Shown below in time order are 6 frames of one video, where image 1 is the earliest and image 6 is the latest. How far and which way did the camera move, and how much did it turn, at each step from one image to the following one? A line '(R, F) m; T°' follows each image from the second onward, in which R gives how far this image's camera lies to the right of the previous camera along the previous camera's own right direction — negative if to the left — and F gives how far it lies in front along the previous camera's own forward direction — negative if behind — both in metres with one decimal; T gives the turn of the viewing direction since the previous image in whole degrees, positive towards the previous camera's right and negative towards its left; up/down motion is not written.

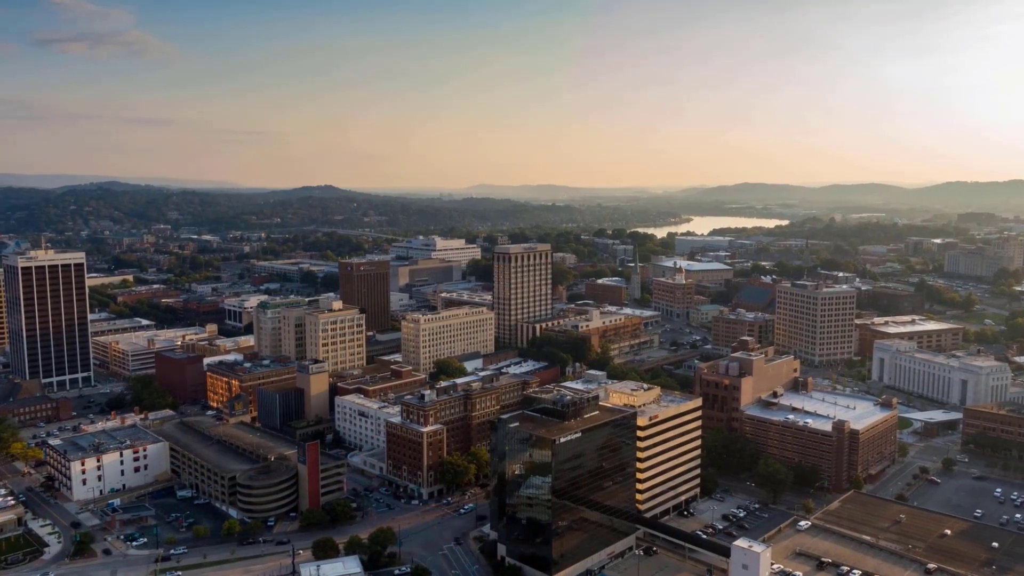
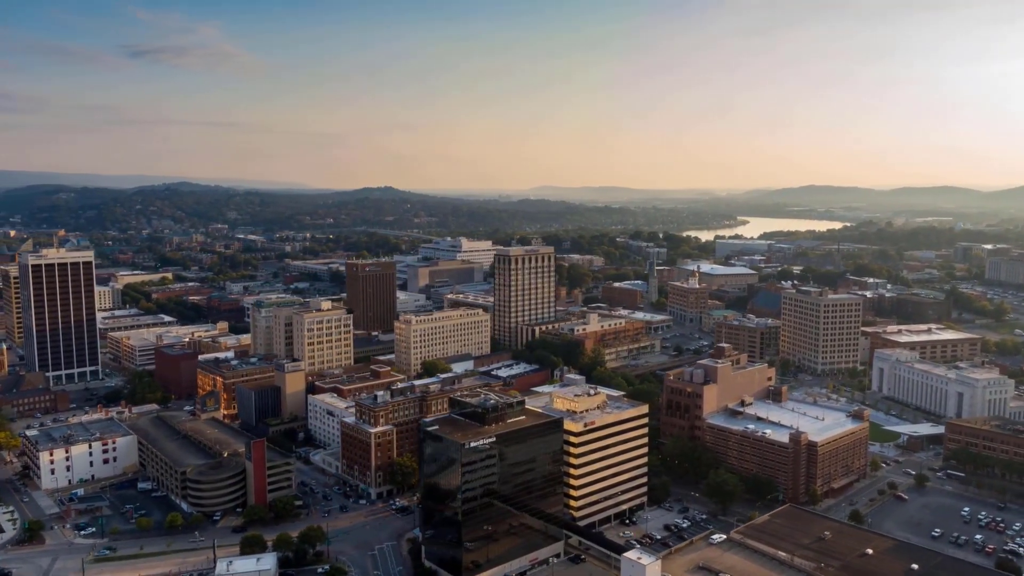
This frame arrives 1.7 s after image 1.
(+6.2, +0.4) m; -4°
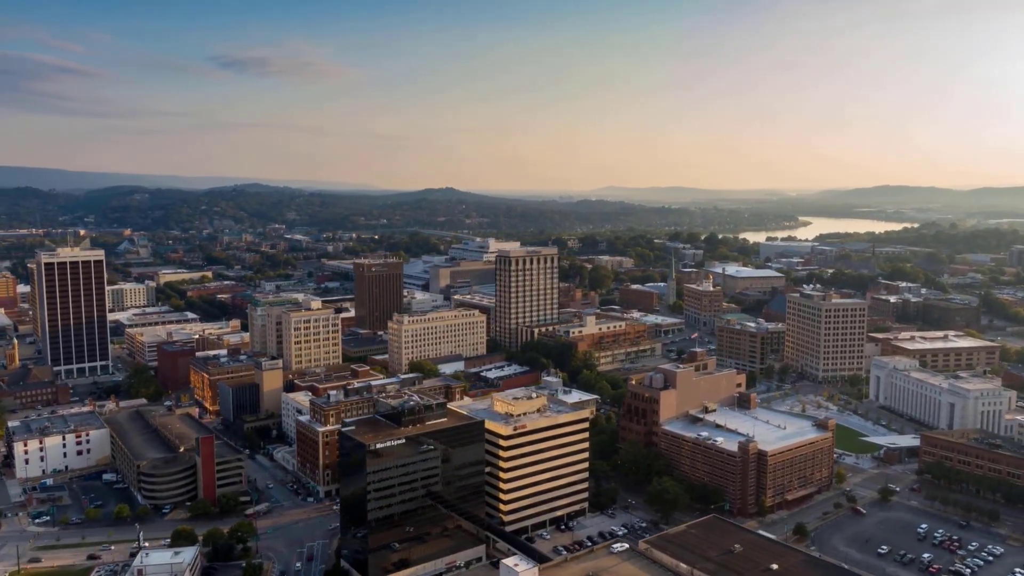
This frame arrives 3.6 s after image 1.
(+6.6, +0.5) m; -5°
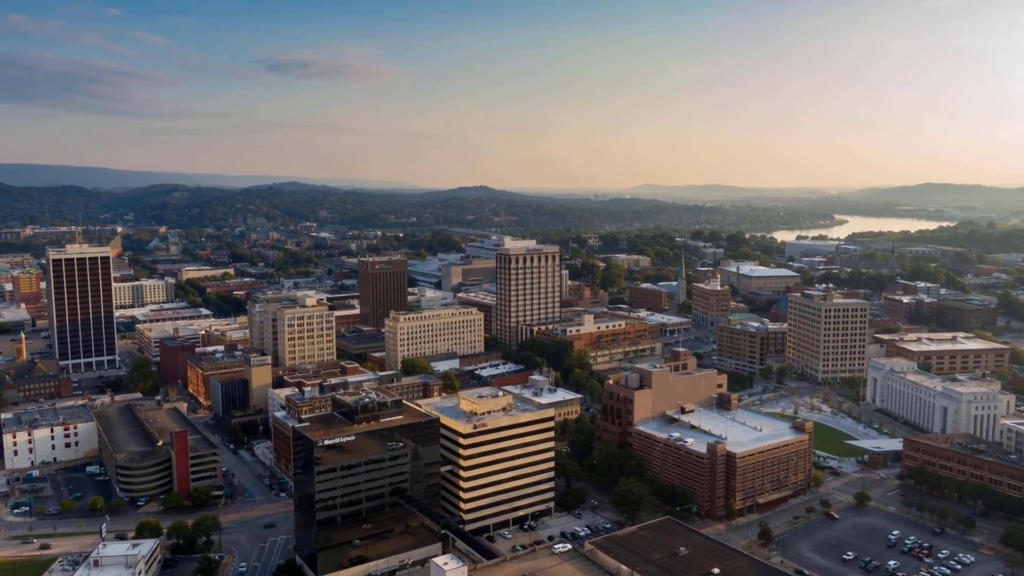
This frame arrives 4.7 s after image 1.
(+3.7, +0.2) m; -3°
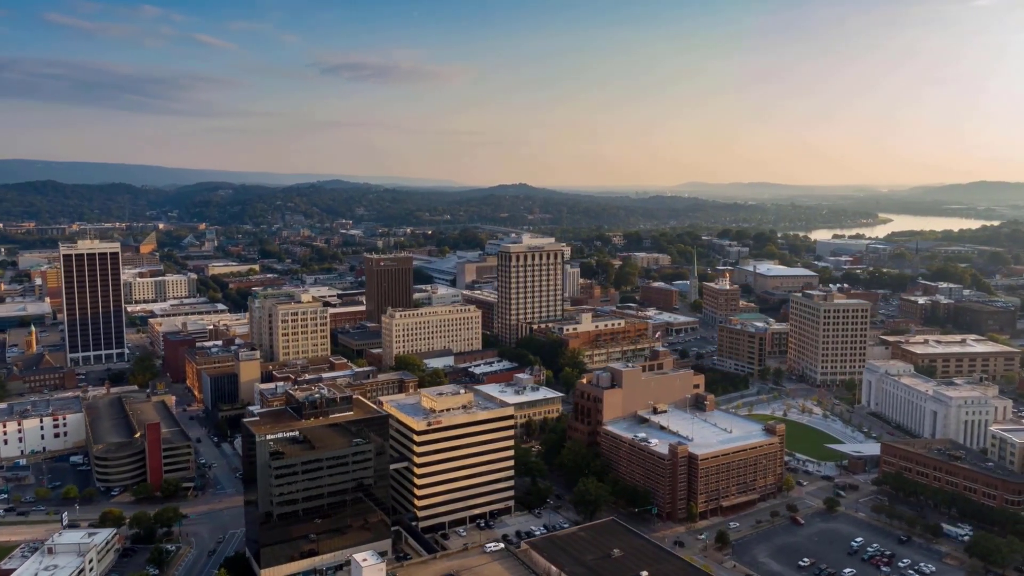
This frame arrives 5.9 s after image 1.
(+4.3, +0.2) m; -3°
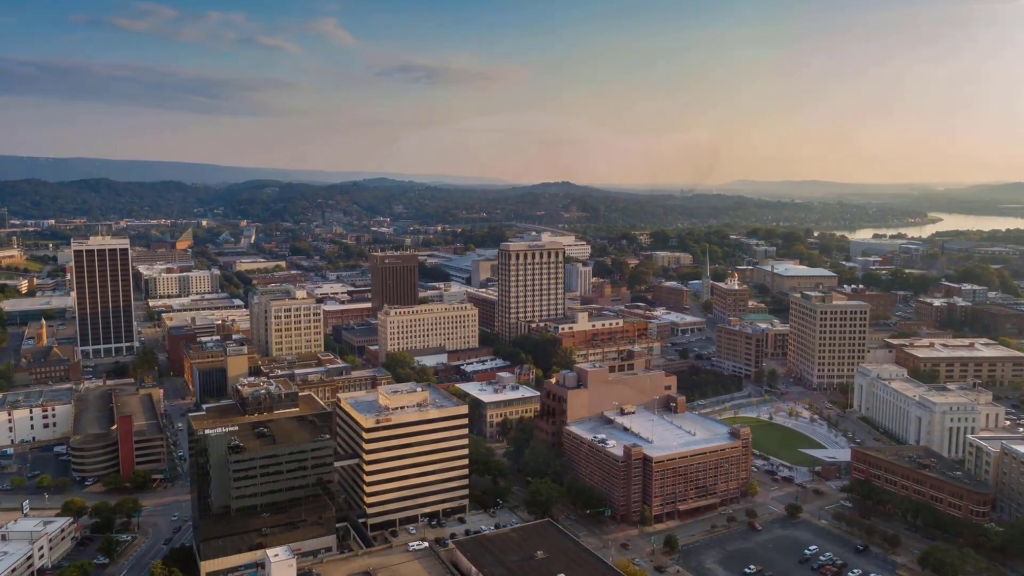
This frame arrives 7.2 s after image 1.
(+4.7, +0.3) m; -3°
